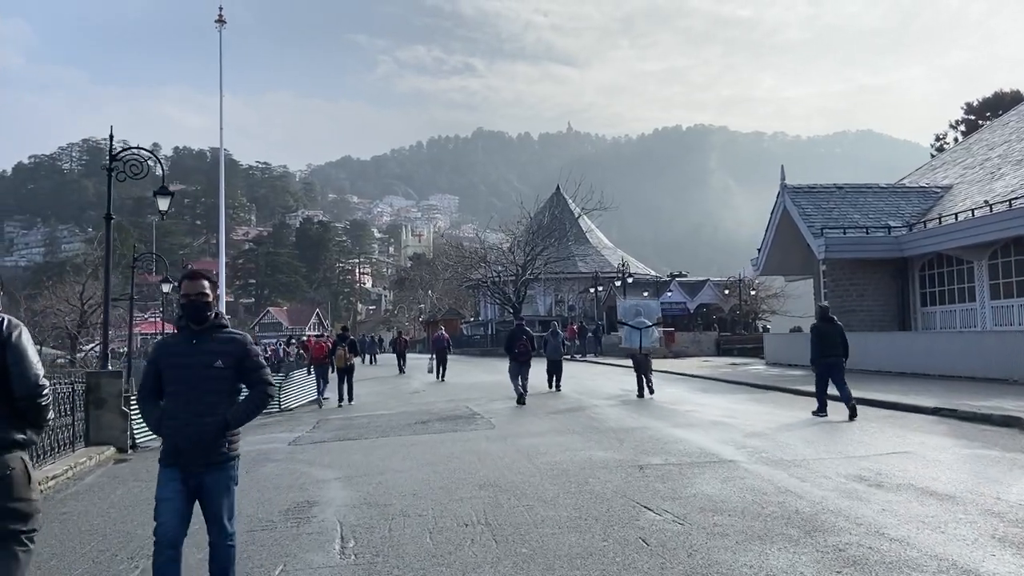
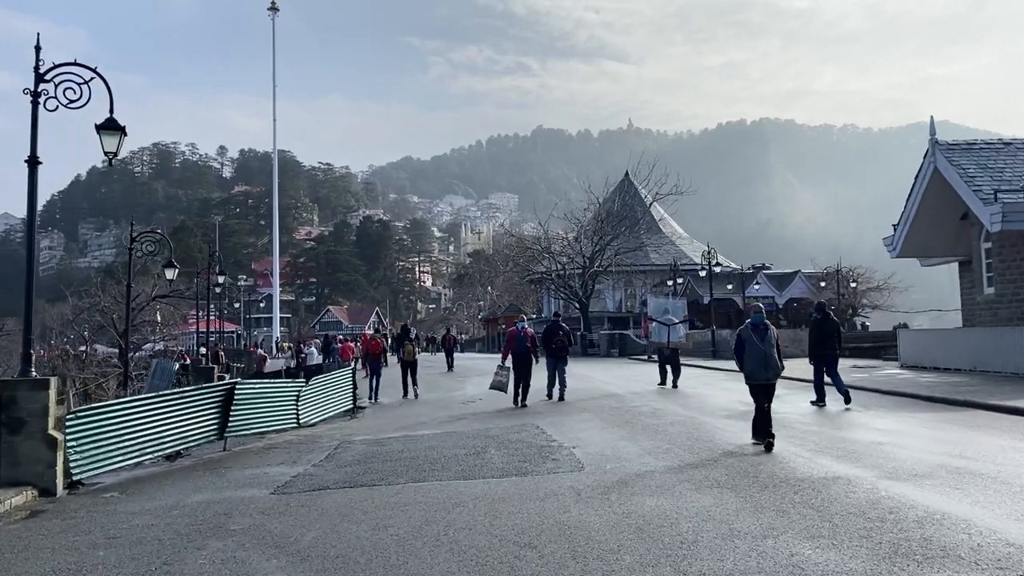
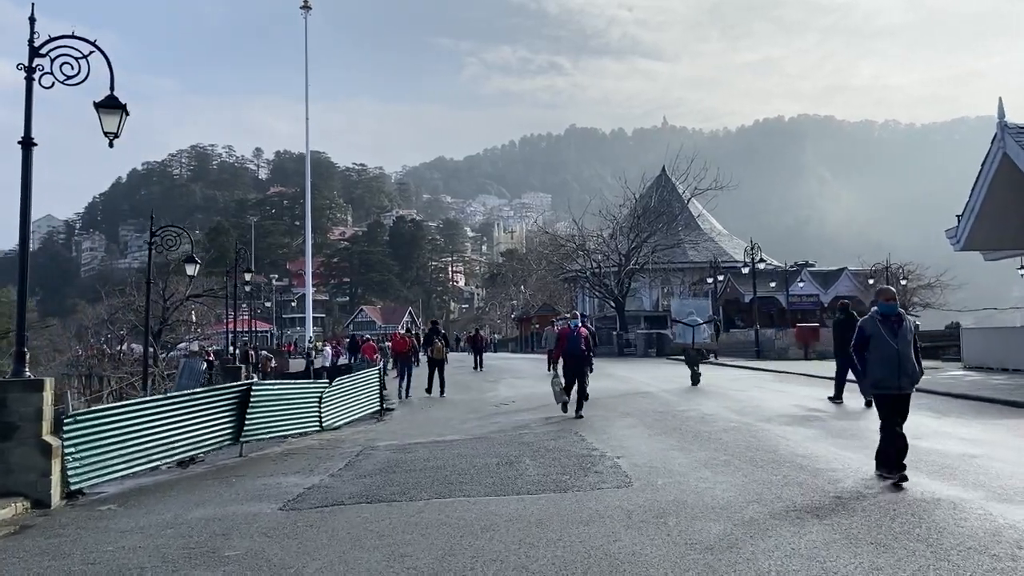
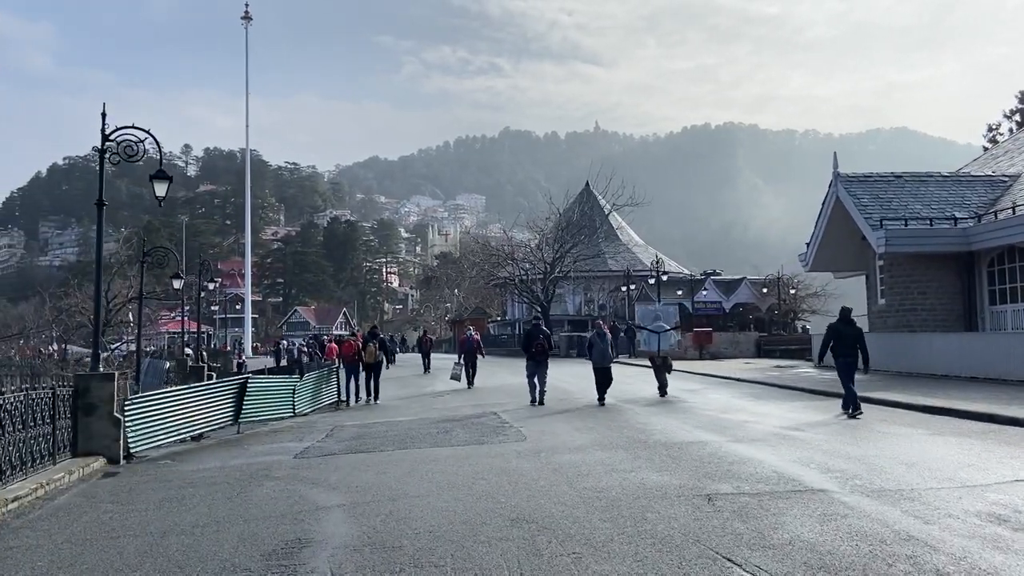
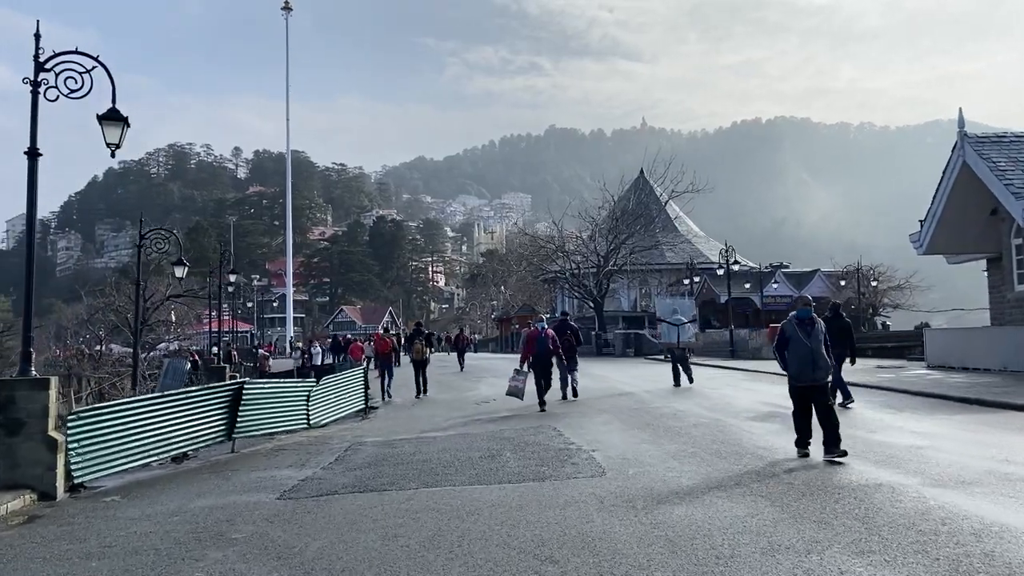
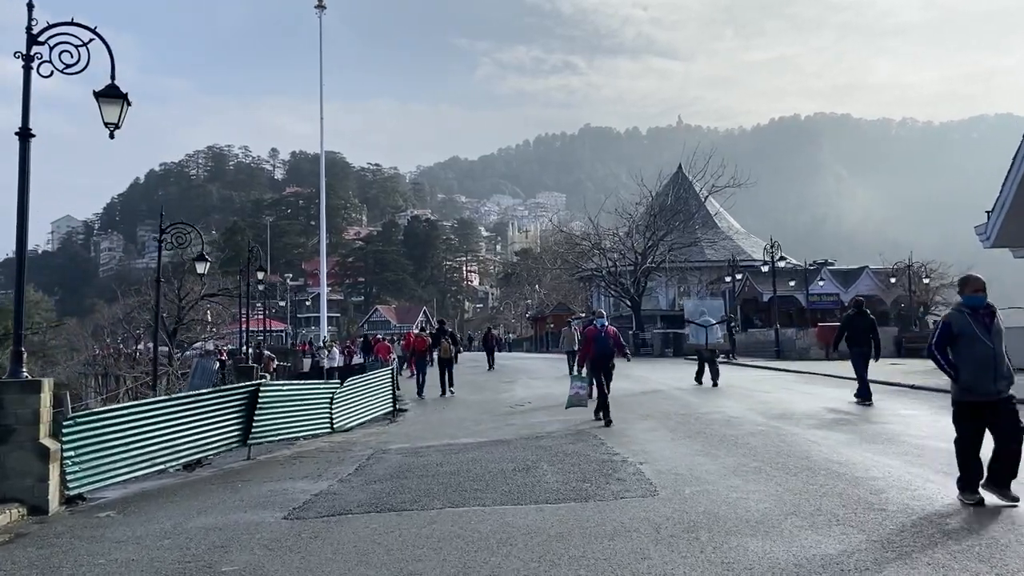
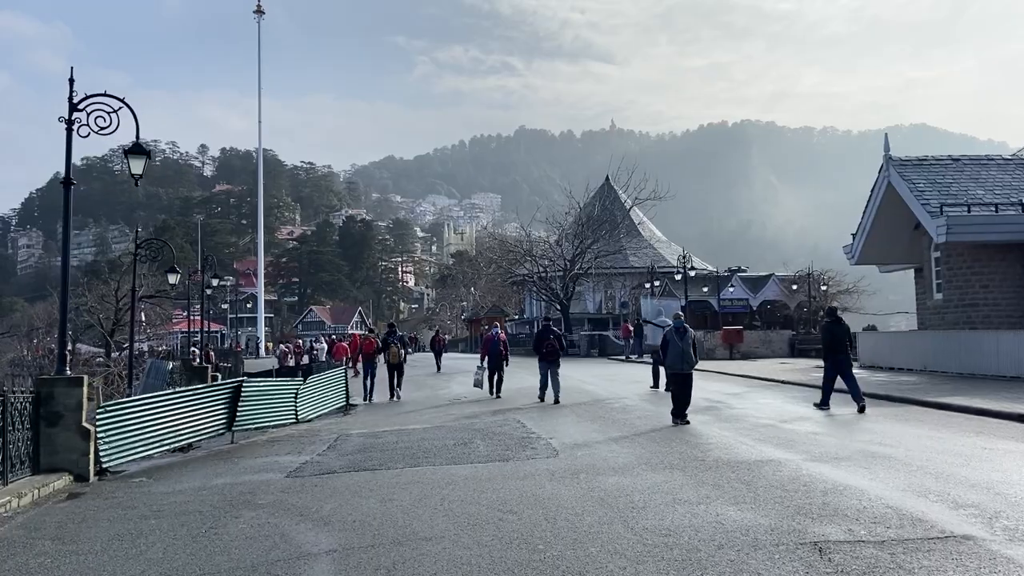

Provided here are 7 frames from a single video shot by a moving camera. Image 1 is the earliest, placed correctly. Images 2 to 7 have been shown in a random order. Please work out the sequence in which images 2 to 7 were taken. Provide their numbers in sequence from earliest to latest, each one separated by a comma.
4, 7, 2, 5, 3, 6
